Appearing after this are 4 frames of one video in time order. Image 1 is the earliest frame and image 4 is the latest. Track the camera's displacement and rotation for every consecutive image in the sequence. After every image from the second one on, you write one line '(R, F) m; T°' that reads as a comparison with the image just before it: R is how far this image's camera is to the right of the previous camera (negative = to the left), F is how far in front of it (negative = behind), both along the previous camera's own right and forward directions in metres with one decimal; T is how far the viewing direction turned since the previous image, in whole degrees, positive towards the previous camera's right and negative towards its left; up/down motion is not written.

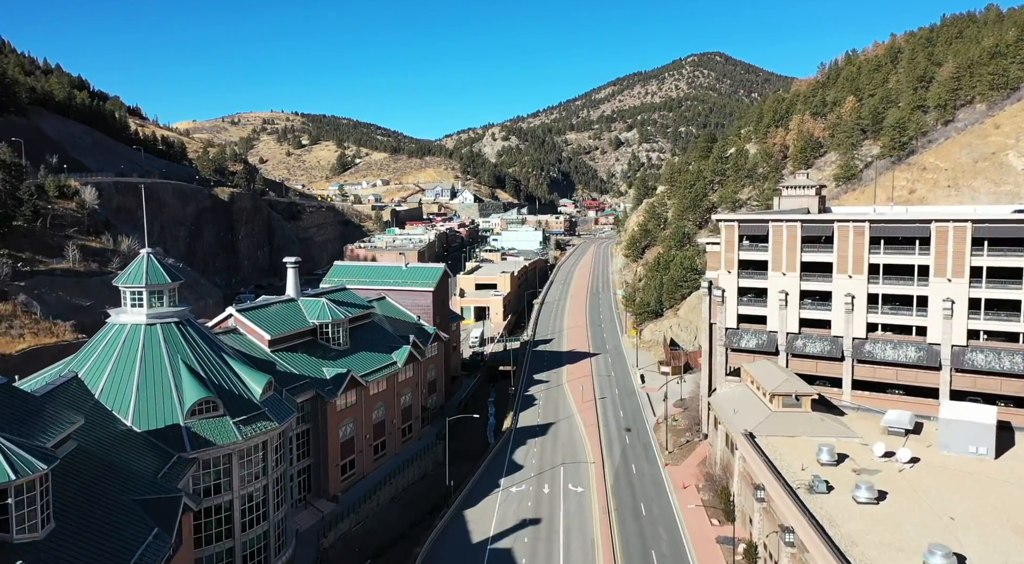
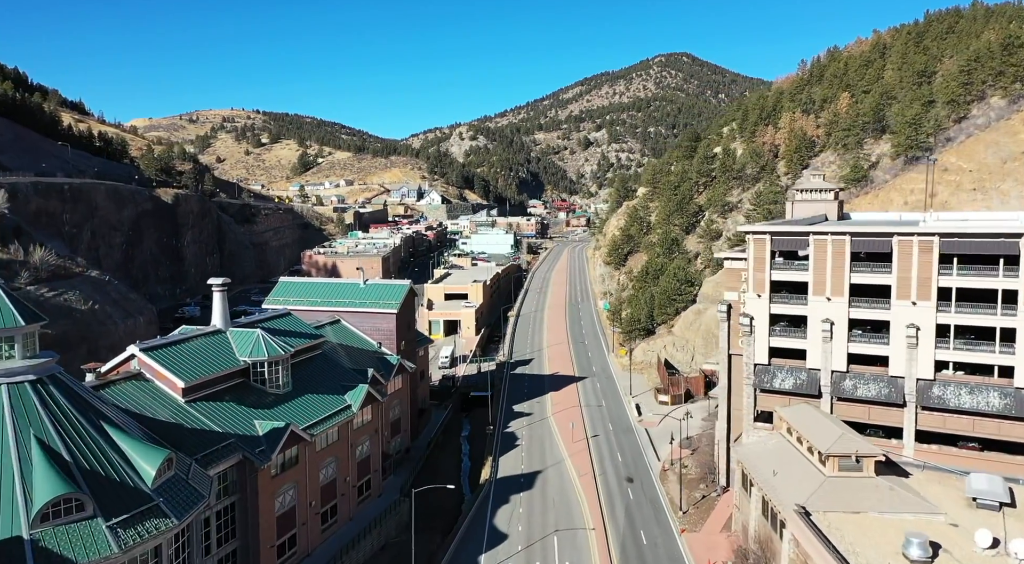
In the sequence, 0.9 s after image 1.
(-0.6, +7.6) m; +3°
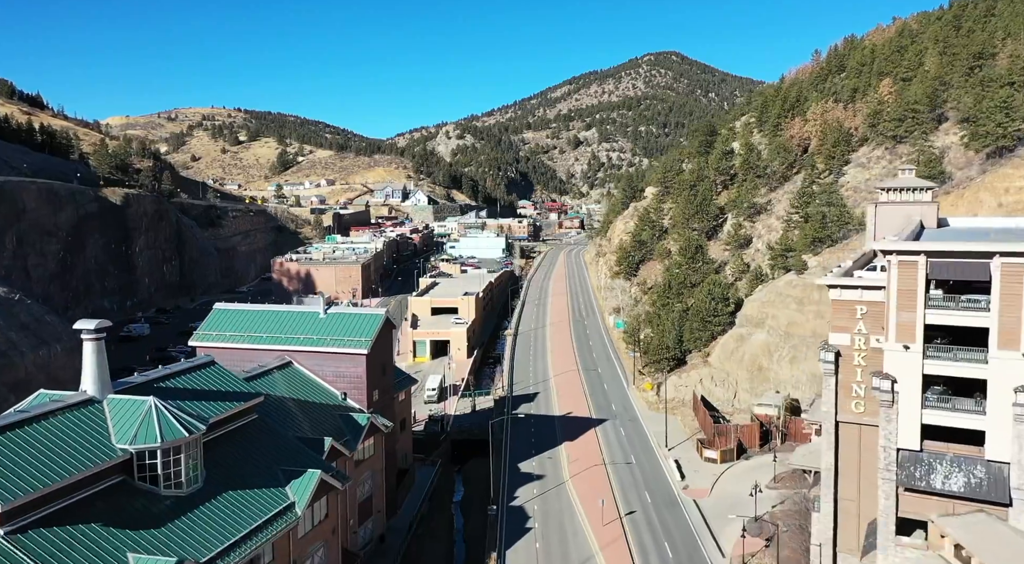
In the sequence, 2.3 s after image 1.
(-1.1, +11.0) m; +1°
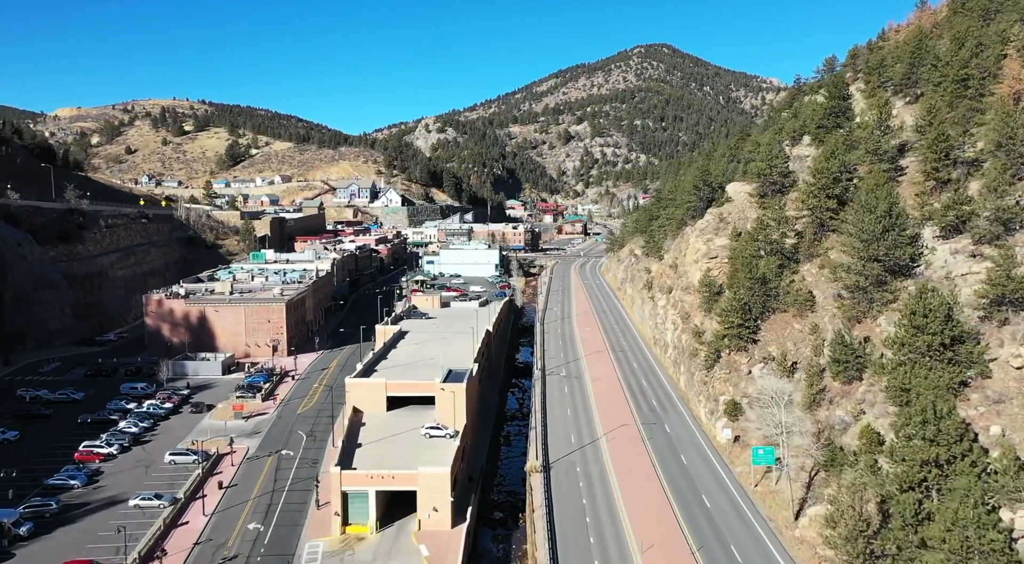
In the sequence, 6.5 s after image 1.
(-2.5, +35.9) m; +2°
